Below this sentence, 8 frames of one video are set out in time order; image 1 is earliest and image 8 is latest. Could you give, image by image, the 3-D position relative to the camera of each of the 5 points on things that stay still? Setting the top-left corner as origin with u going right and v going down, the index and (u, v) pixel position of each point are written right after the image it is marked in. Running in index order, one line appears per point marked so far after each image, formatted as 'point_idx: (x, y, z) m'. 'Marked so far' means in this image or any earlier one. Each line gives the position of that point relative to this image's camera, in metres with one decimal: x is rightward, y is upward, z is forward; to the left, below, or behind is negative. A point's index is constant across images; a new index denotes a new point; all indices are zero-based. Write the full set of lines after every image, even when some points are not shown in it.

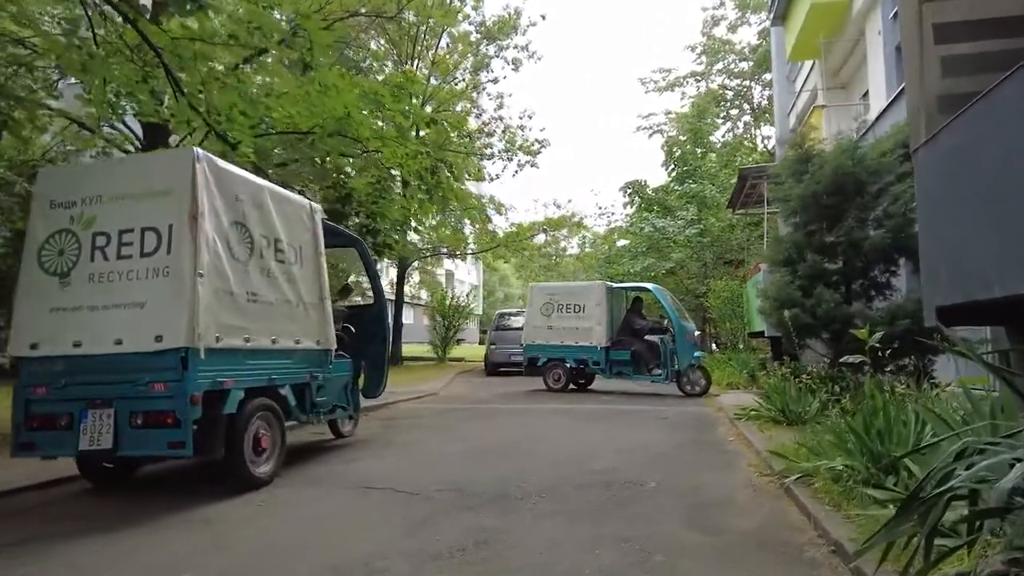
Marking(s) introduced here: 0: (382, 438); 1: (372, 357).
0: (-2.0, -2.3, +10.5) m
1: (-2.3, -1.1, +10.3) m
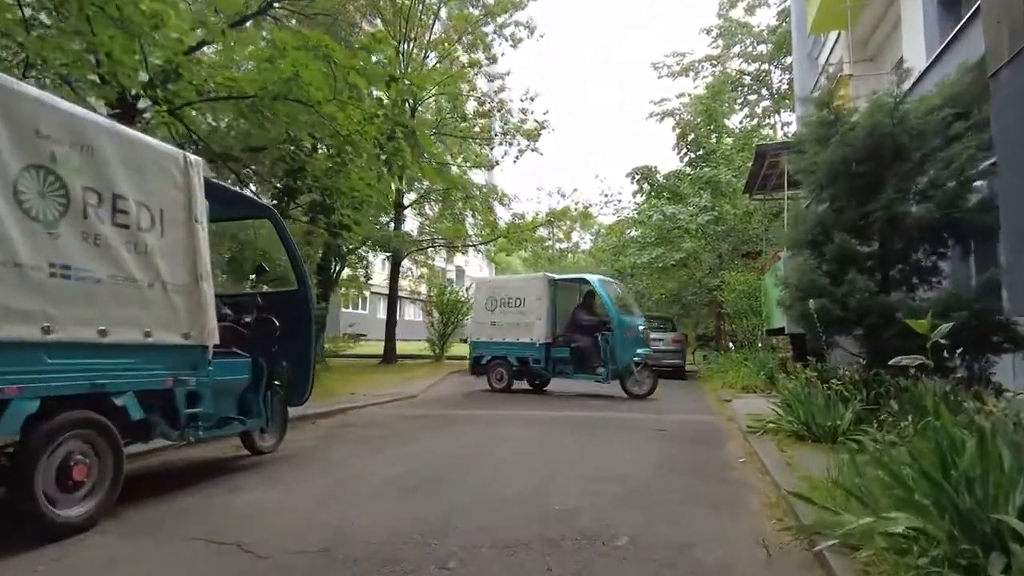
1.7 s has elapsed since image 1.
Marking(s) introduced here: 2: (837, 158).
0: (-2.6, -2.1, +8.6) m
1: (-2.8, -0.9, +8.4) m
2: (+5.0, +2.0, +10.5) m
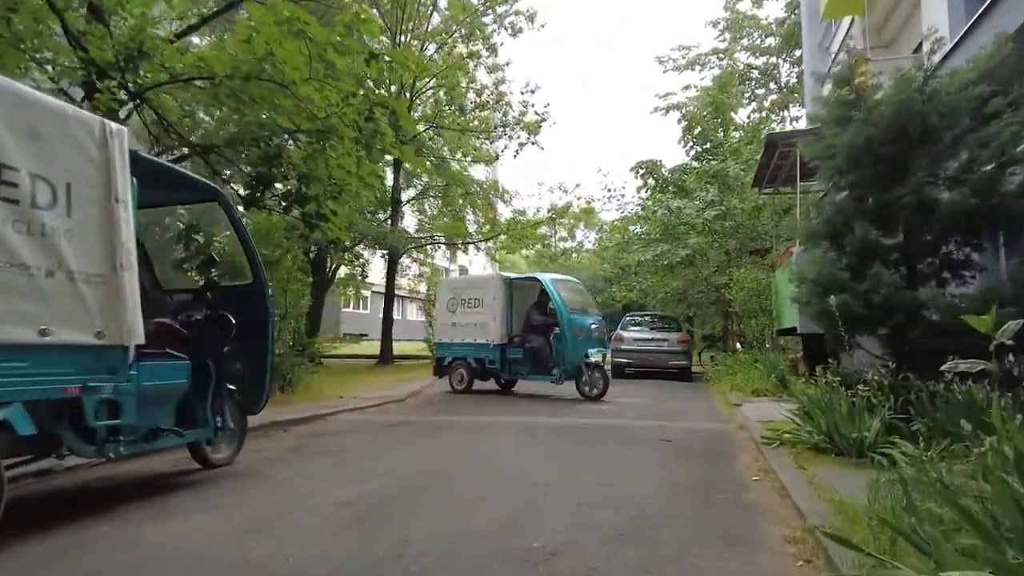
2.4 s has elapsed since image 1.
0: (-2.7, -2.0, +7.7) m
1: (-3.0, -0.8, +7.5) m
2: (+4.9, +2.1, +9.5) m
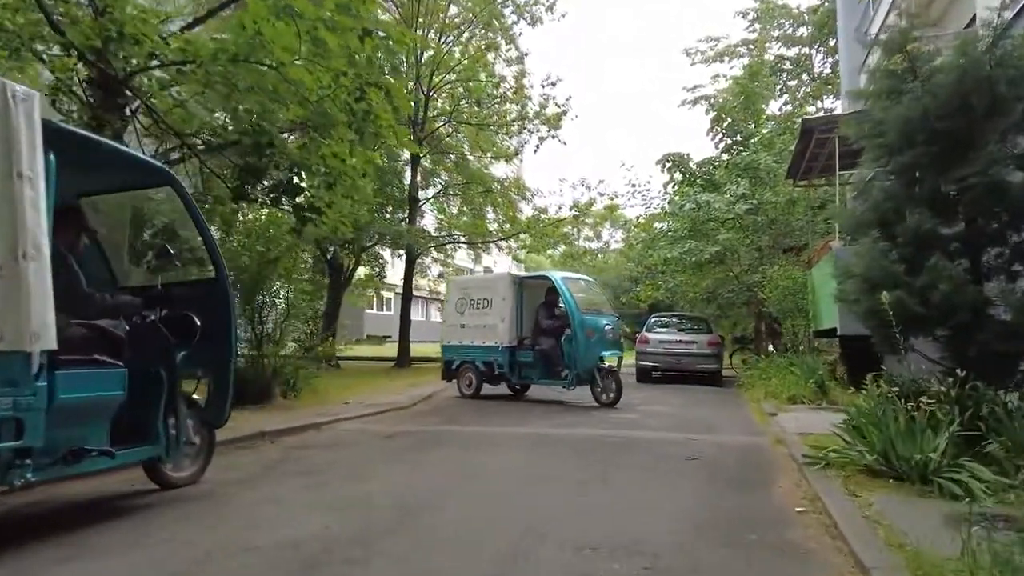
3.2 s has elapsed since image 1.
0: (-2.7, -2.0, +6.8) m
1: (-3.0, -0.8, +6.6) m
2: (+4.9, +2.2, +8.3) m
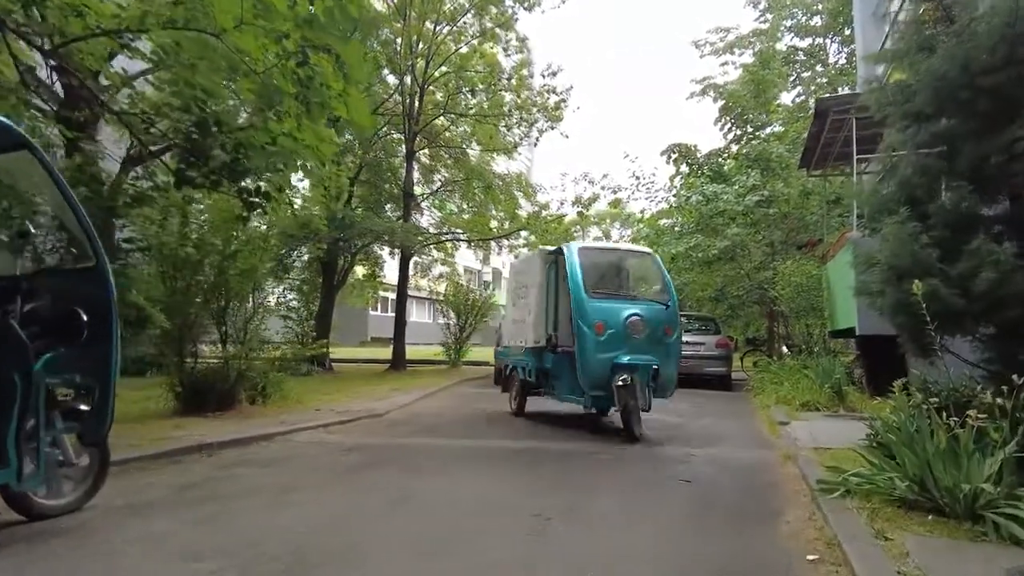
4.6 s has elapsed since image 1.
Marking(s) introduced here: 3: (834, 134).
0: (-3.2, -1.9, +5.6) m
1: (-3.4, -0.7, +5.4) m
2: (+4.5, +2.3, +7.0) m
3: (+7.5, +3.5, +15.6) m
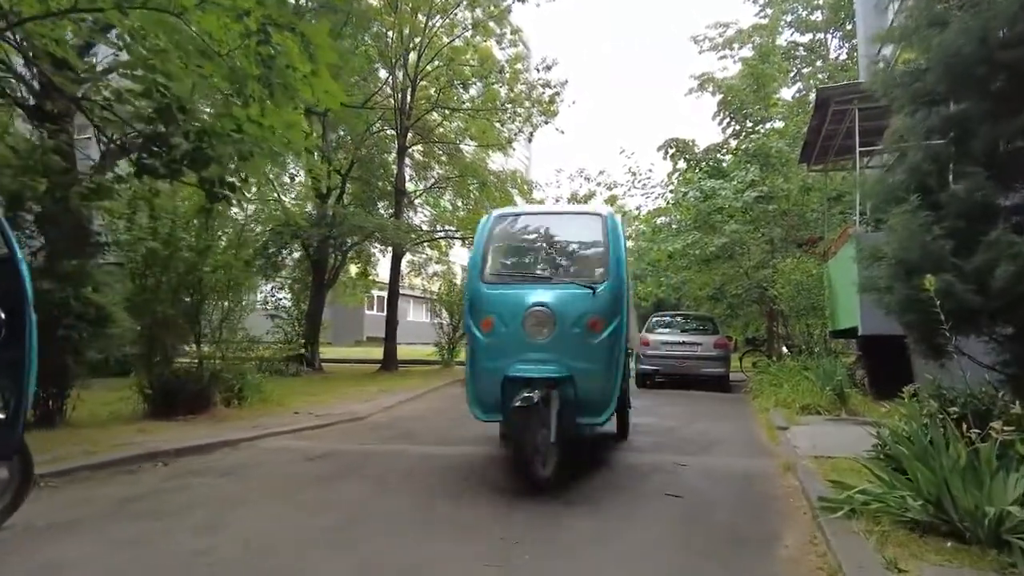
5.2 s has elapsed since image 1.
0: (-3.4, -1.9, +5.0) m
1: (-3.7, -0.6, +4.9) m
2: (+4.3, +2.3, +6.4) m
3: (+7.2, +3.6, +15.0) m
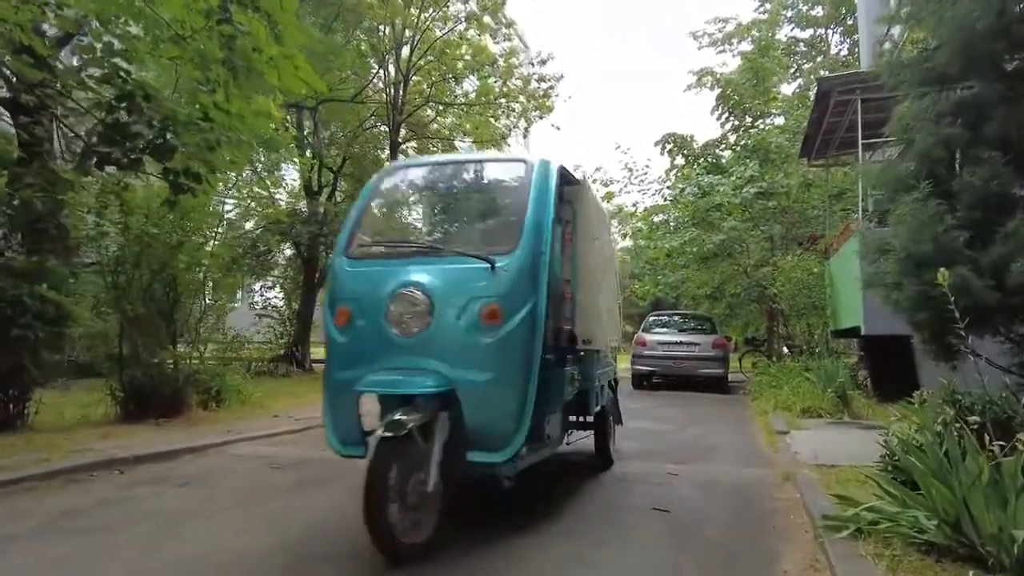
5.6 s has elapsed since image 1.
0: (-3.6, -1.8, +4.5) m
1: (-3.9, -0.6, +4.3) m
2: (+4.1, +2.3, +5.9) m
3: (+7.0, +3.6, +14.5) m
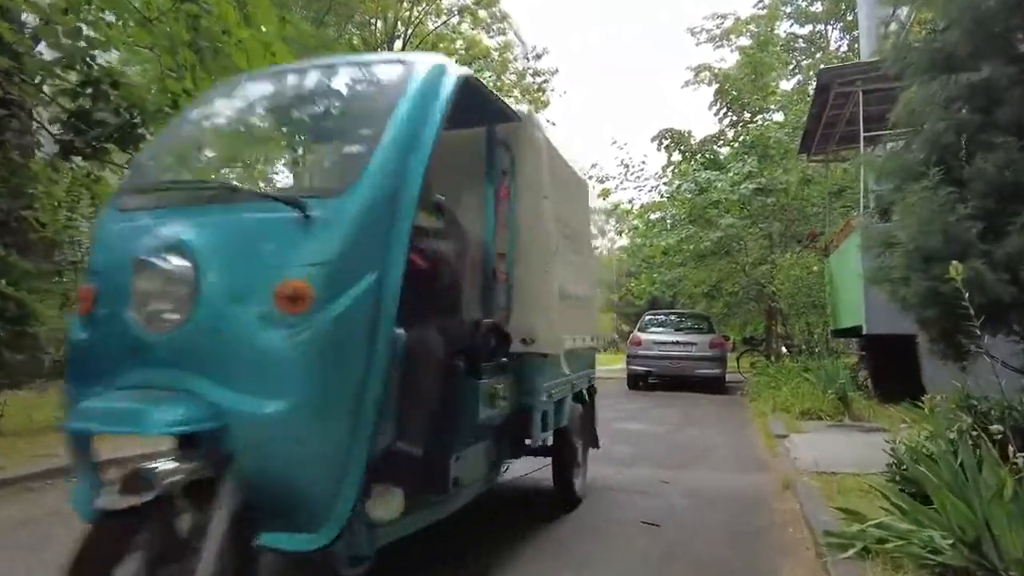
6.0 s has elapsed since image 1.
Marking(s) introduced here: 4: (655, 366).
0: (-3.8, -1.8, +4.1) m
1: (-4.1, -0.5, +3.9) m
2: (+3.9, +2.4, +5.5) m
3: (+6.8, +3.7, +14.1) m
4: (+3.8, -2.1, +18.2) m
